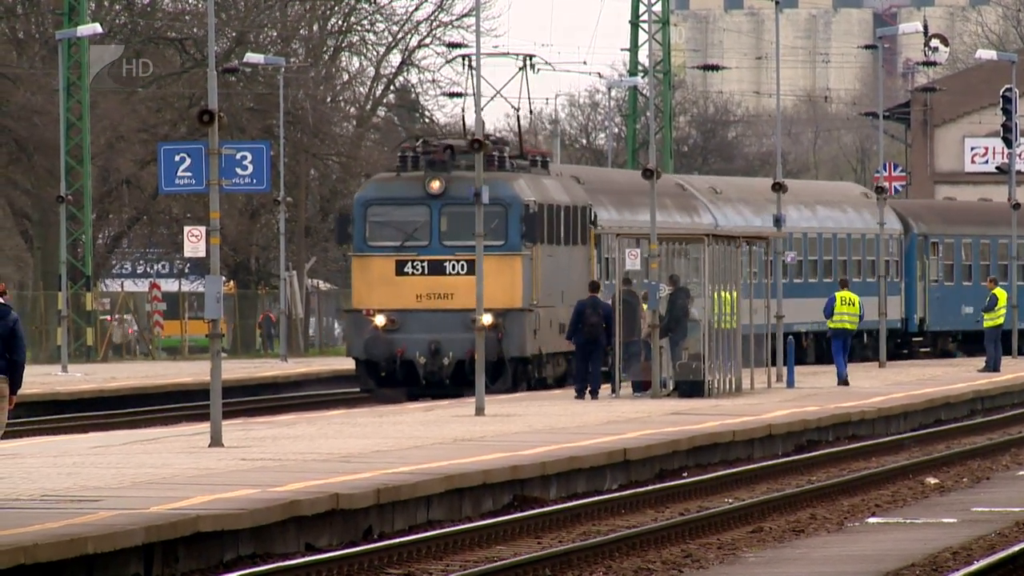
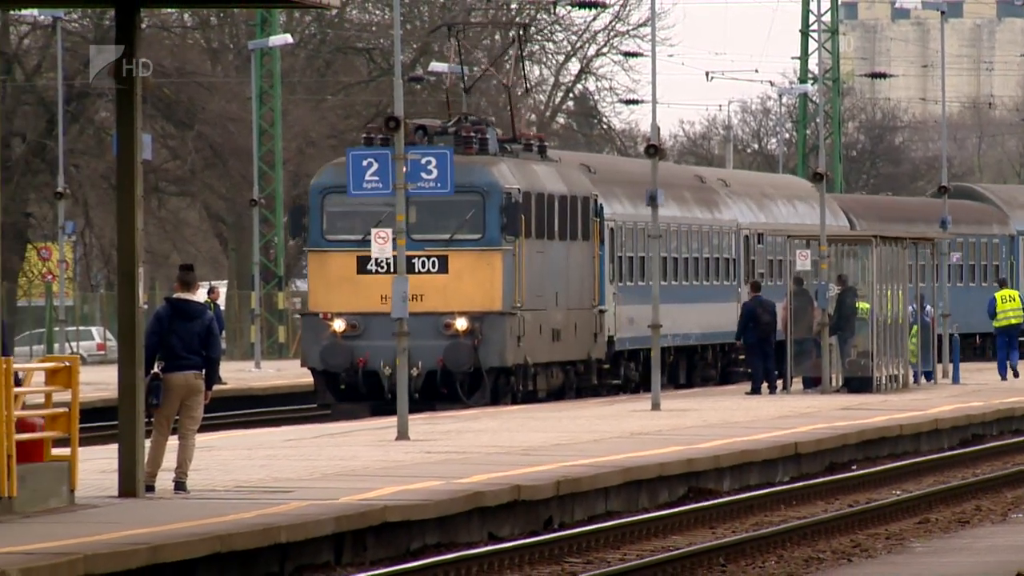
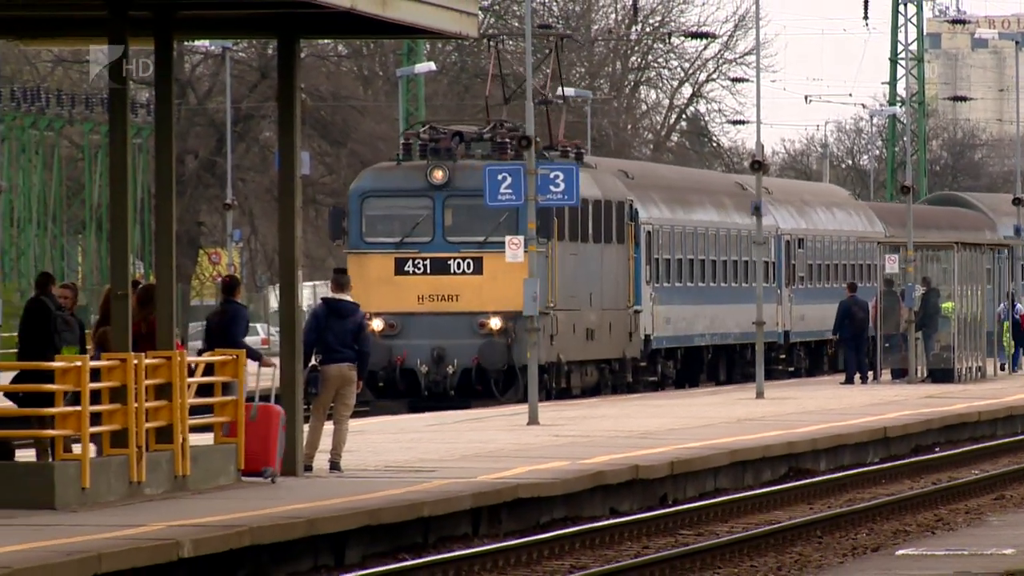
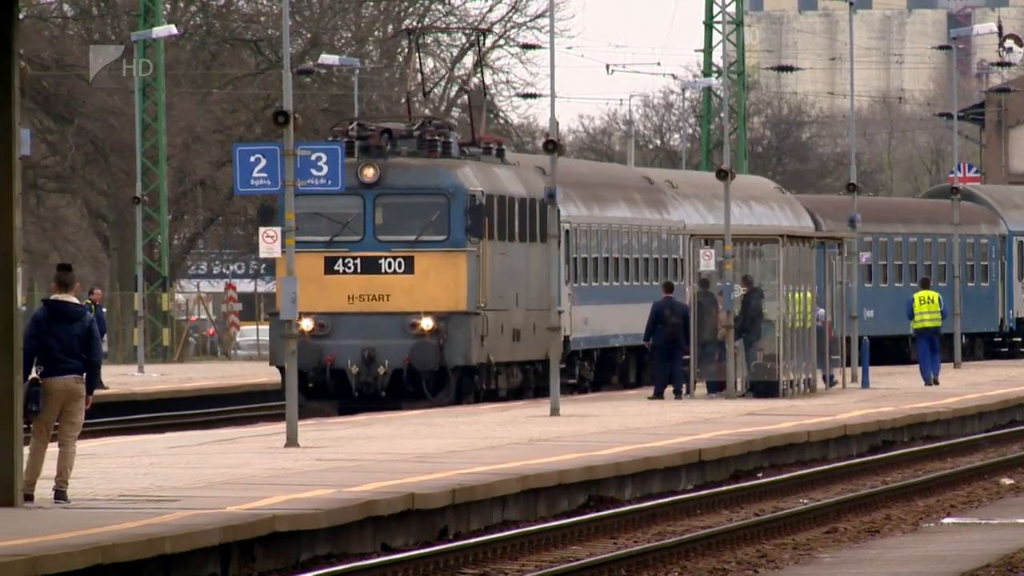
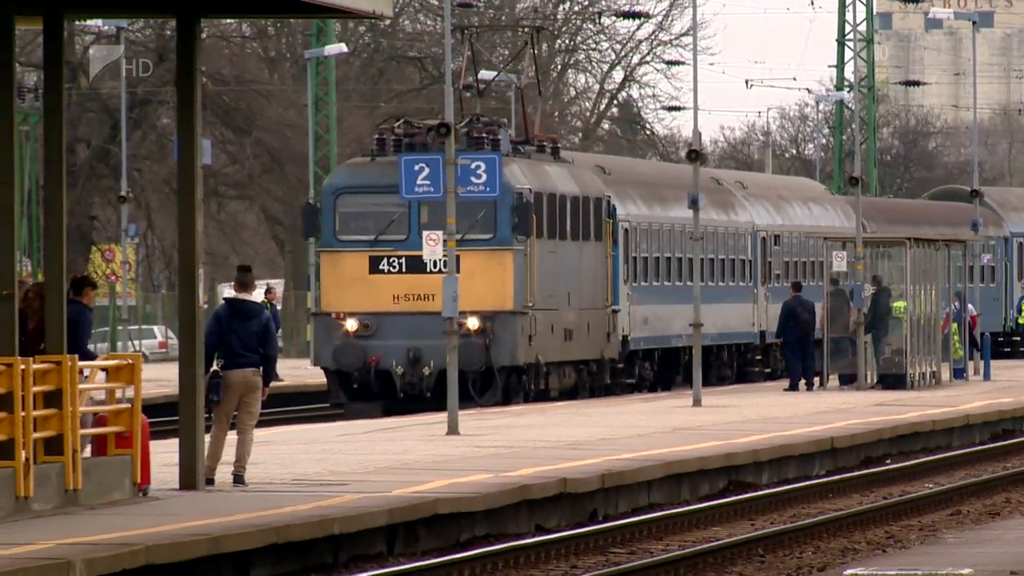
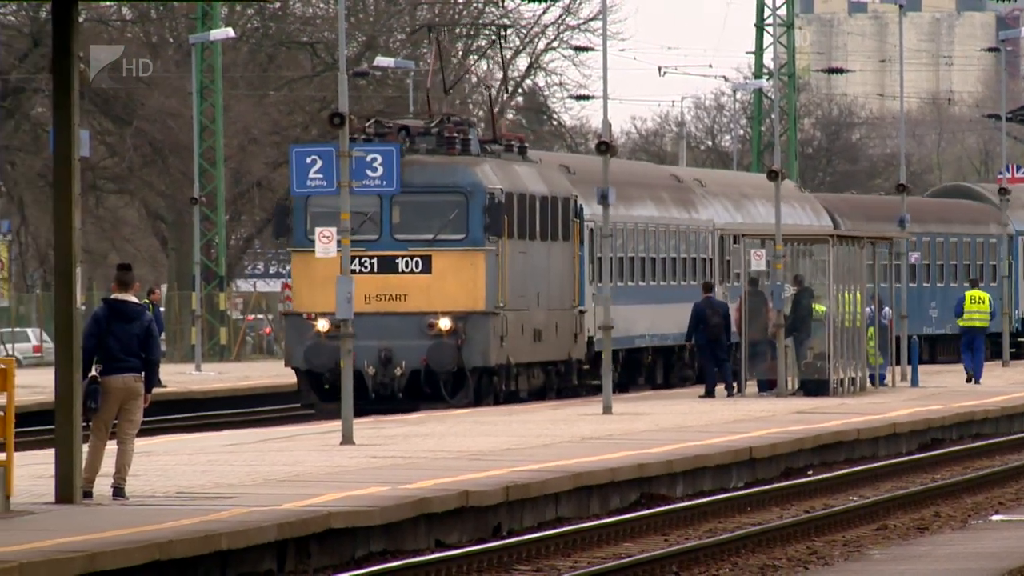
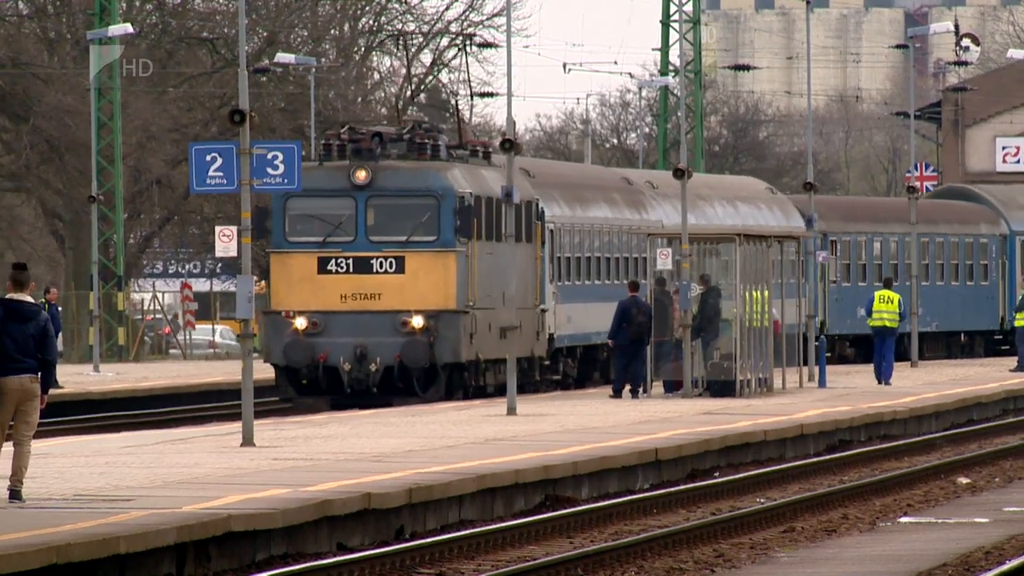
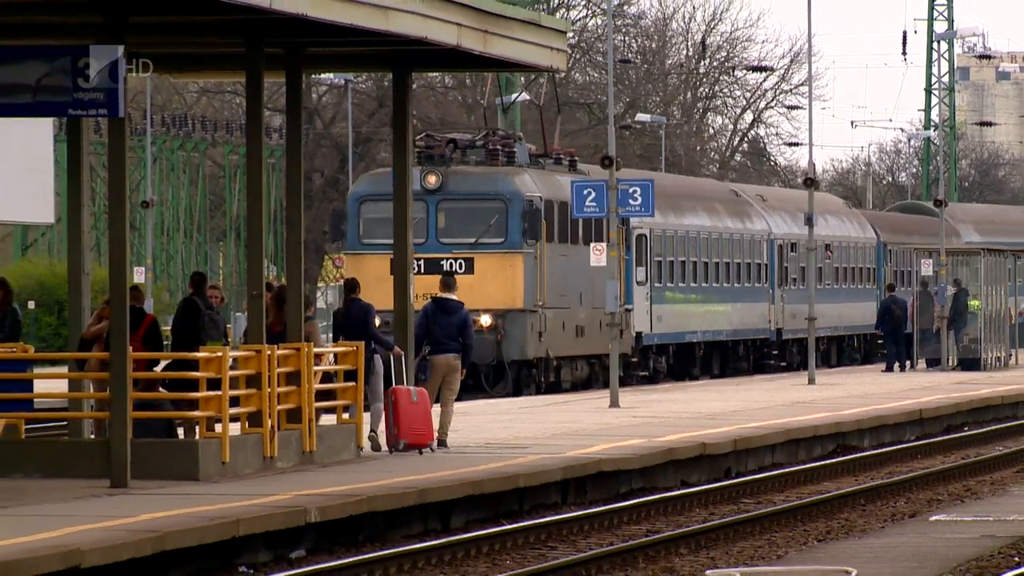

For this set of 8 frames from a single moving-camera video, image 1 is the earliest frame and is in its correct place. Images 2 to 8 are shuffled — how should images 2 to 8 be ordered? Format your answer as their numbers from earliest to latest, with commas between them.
7, 4, 6, 2, 5, 3, 8
